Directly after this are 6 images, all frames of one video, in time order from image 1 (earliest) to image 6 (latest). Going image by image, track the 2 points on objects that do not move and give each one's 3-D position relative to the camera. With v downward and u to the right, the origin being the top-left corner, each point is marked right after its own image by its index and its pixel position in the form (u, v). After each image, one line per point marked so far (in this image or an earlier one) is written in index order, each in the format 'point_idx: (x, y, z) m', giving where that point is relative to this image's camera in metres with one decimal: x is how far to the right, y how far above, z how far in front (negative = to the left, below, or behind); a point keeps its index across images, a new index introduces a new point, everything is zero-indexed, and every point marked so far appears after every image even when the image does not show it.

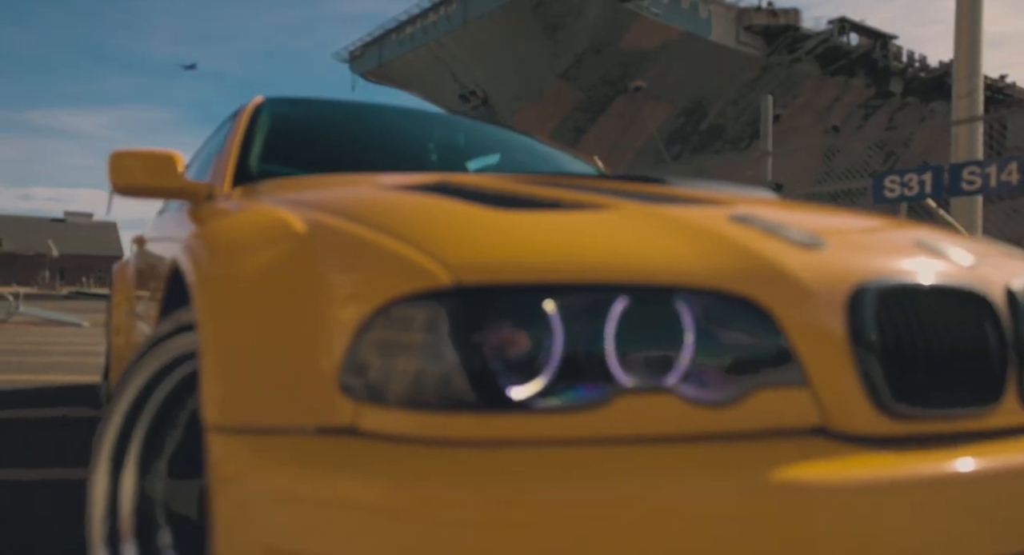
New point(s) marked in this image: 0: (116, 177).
0: (-1.2, +0.3, +2.0) m
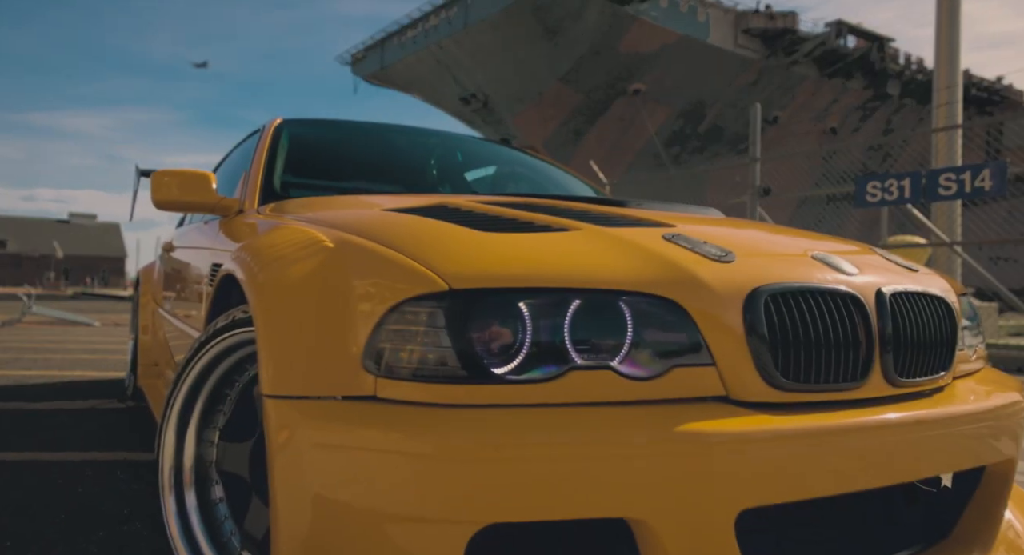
0: (-1.2, +0.3, +2.2) m
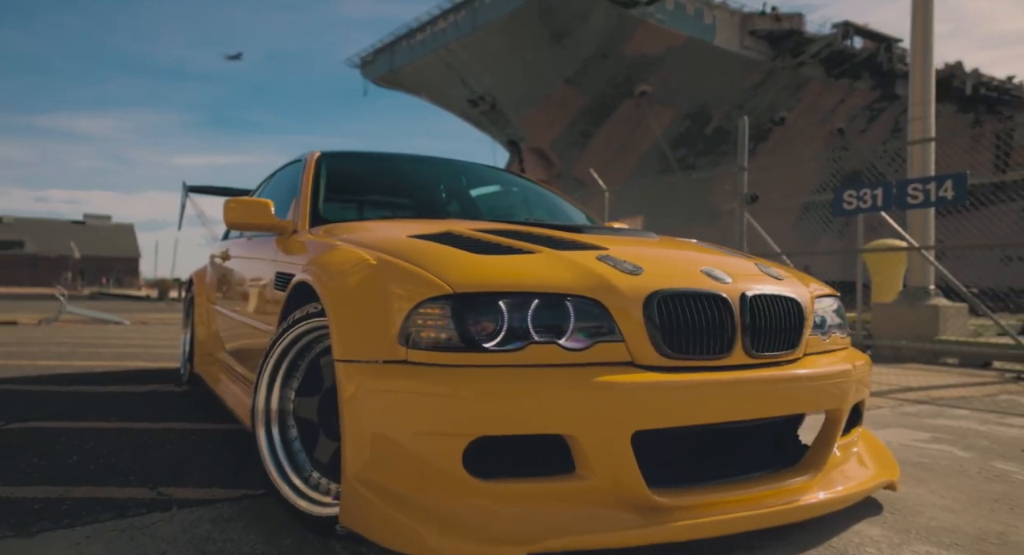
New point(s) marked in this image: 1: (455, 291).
0: (-1.3, +0.3, +2.9) m
1: (-0.1, 0.0, +1.7) m
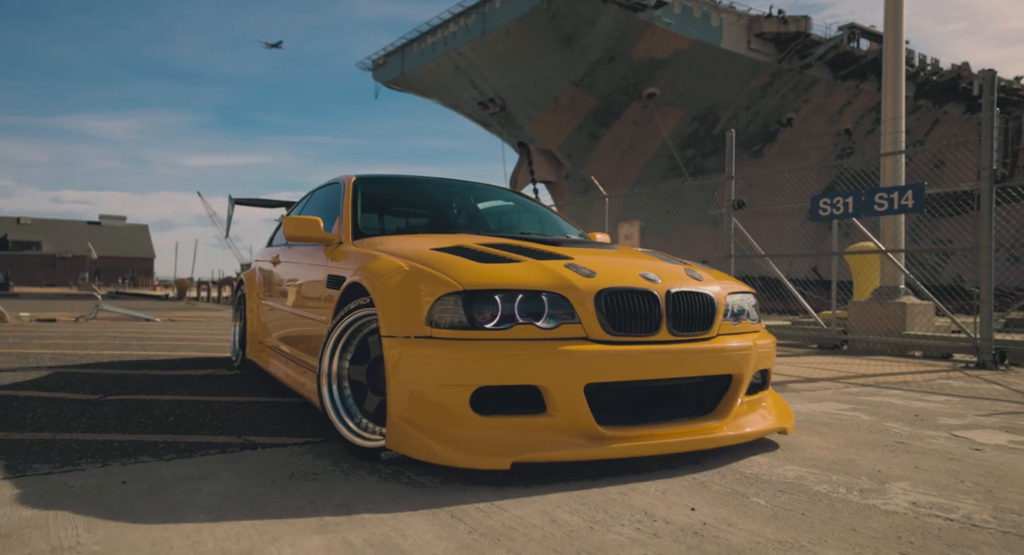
0: (-1.3, +0.3, +3.7) m
1: (-0.2, 0.0, +2.4) m
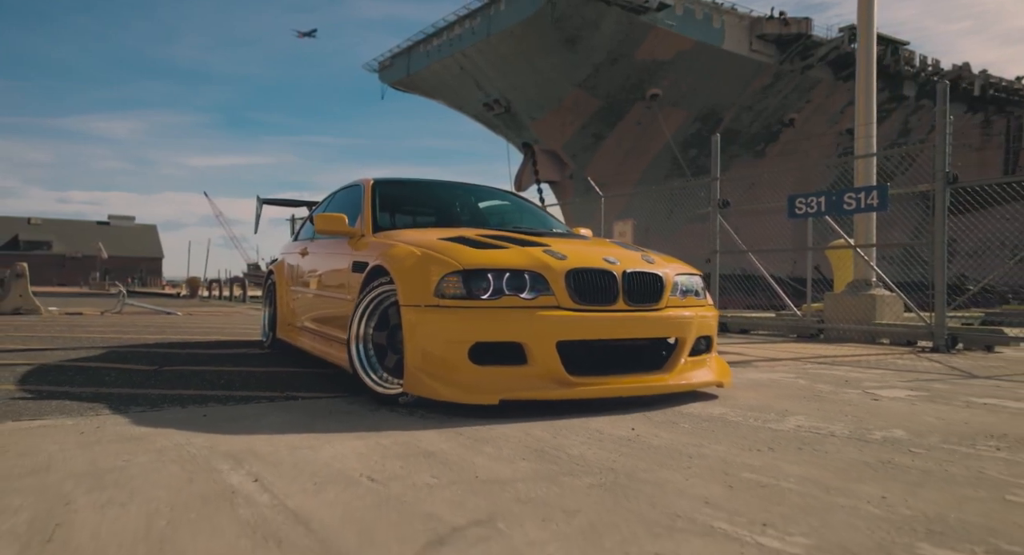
0: (-1.3, +0.4, +4.4) m
1: (-0.2, 0.0, +3.1) m
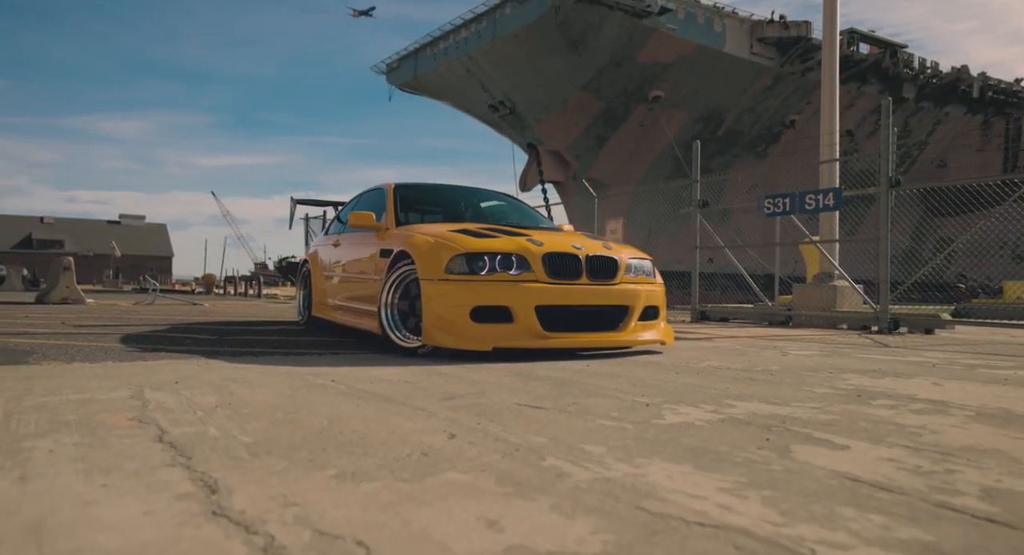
0: (-1.4, +0.5, +5.4) m
1: (-0.3, +0.2, +4.2) m
